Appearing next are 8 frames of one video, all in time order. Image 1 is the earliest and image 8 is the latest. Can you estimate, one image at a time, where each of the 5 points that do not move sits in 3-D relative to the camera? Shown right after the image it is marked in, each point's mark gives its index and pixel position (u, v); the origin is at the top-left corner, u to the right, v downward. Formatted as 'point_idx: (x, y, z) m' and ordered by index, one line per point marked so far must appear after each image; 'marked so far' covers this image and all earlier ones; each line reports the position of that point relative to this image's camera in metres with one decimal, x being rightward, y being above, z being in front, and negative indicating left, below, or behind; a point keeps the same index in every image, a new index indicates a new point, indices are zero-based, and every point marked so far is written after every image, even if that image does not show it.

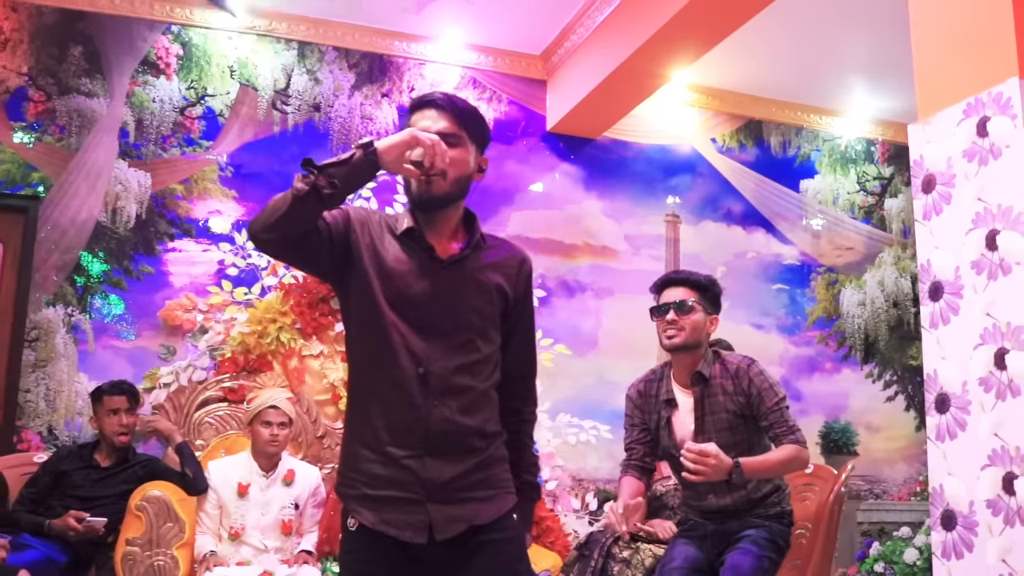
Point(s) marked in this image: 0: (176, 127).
0: (-1.4, +0.7, +4.4) m
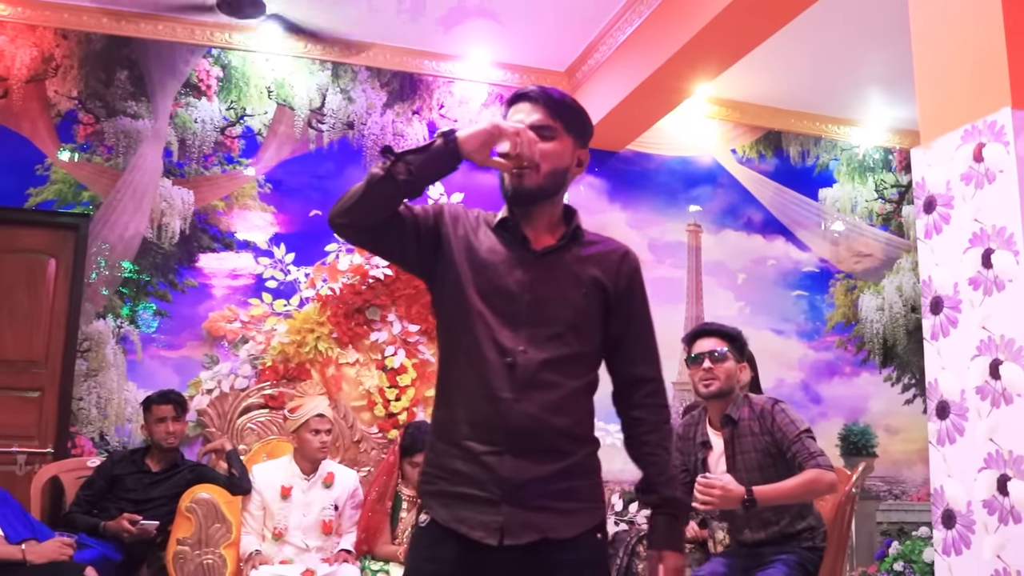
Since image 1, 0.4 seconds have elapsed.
0: (-1.3, +0.6, +4.6) m
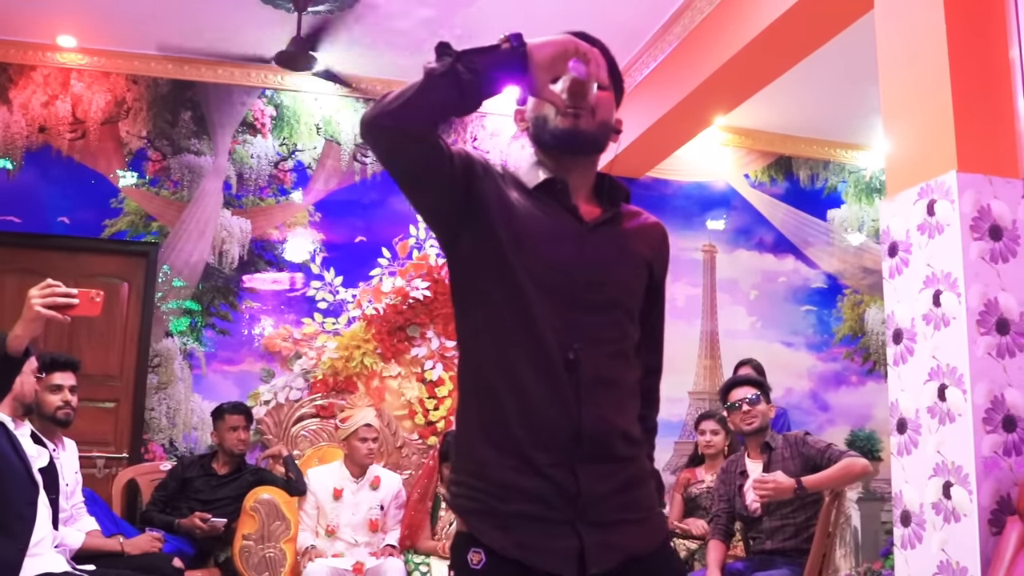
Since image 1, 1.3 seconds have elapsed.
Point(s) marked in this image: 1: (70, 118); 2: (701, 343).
0: (-1.2, +0.5, +5.1) m
1: (-2.1, +0.8, +4.9) m
2: (+1.0, -0.3, +5.5) m
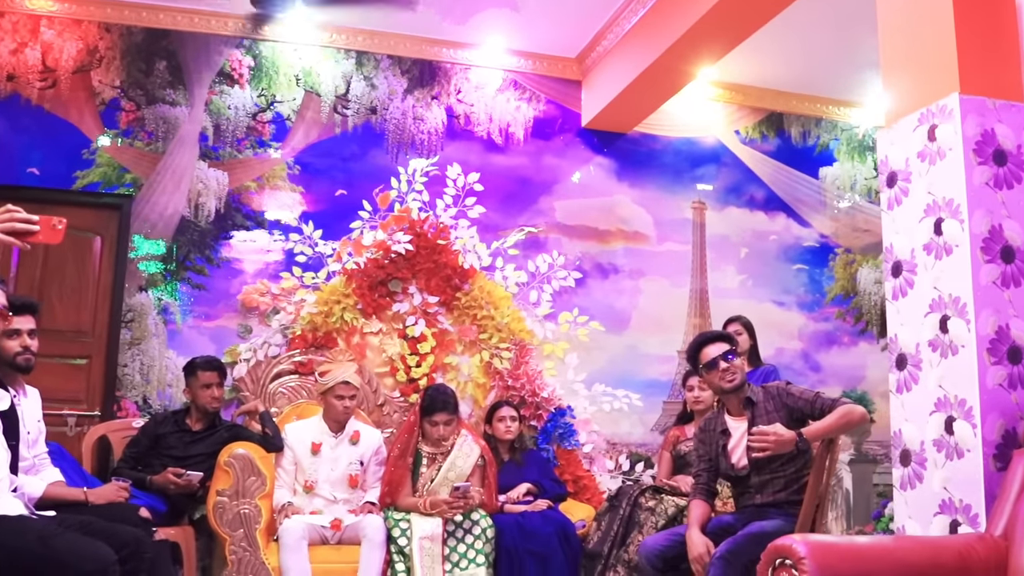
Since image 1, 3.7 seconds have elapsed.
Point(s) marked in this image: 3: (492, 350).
0: (-1.2, +0.7, +5.0) m
1: (-2.1, +1.0, +4.8) m
2: (+0.9, -0.1, +5.3) m
3: (-0.1, -0.3, +4.9) m
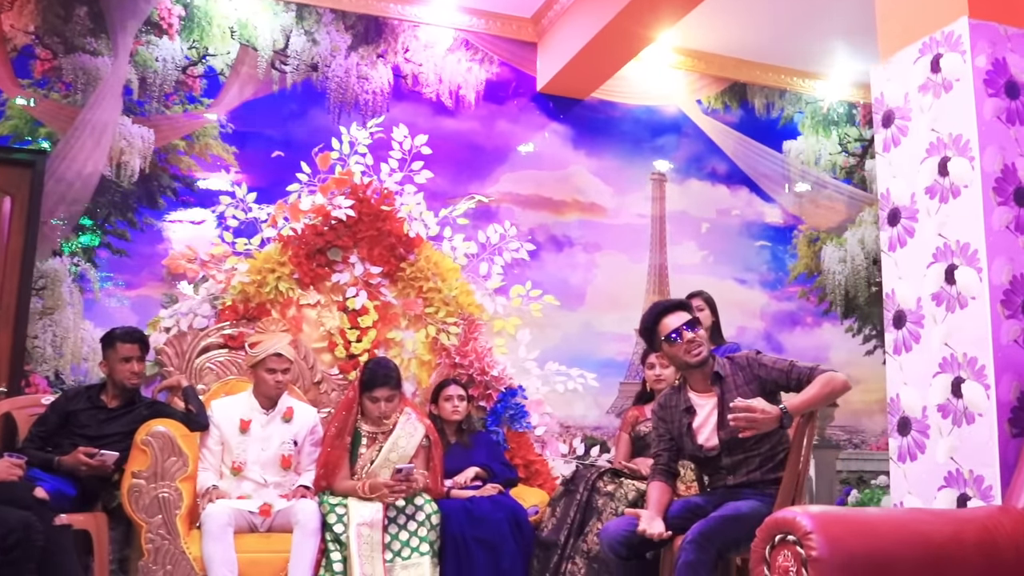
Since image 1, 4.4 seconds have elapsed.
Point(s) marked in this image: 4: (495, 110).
0: (-1.5, +0.9, +4.6) m
1: (-2.4, +1.2, +4.3) m
2: (+0.7, +0.1, +5.1) m
3: (-0.3, -0.2, +4.5) m
4: (-0.1, +0.8, +4.9) m
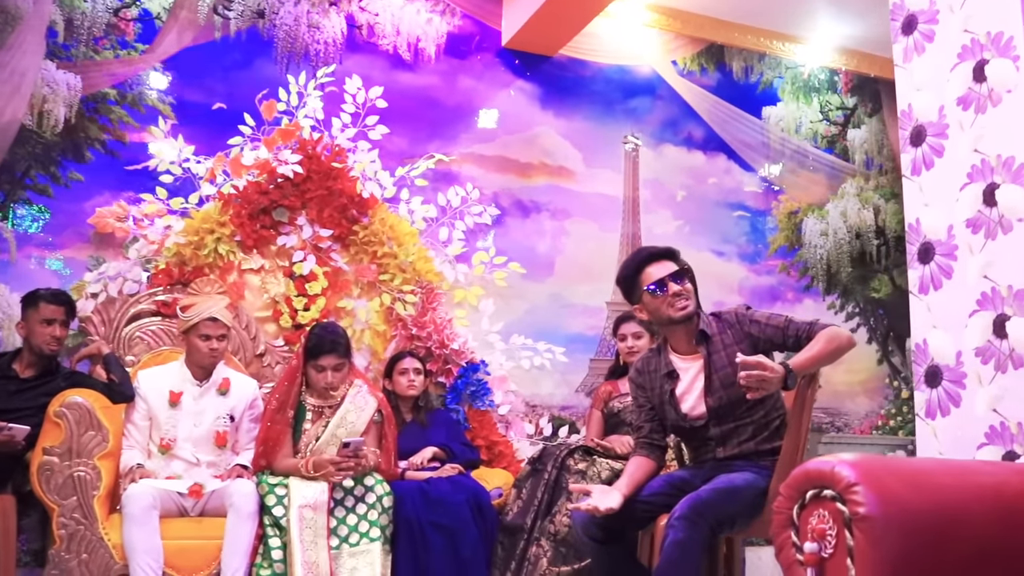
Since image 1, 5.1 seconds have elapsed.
0: (-1.6, +1.0, +4.2) m
1: (-2.5, +1.3, +3.9) m
2: (+0.5, +0.2, +4.7) m
3: (-0.5, 0.0, +4.2) m
4: (-0.2, +1.0, +4.6) m
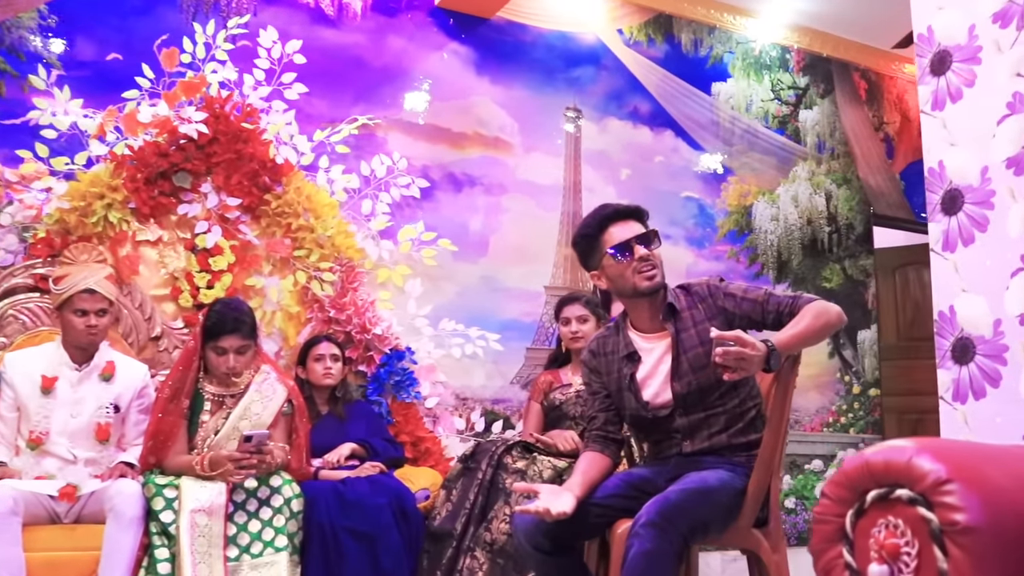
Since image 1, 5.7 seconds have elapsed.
0: (-1.8, +1.1, +3.6) m
1: (-2.7, +1.4, +3.3) m
2: (+0.2, +0.3, +4.3) m
3: (-0.7, +0.1, +3.7) m
4: (-0.5, +1.0, +4.2) m
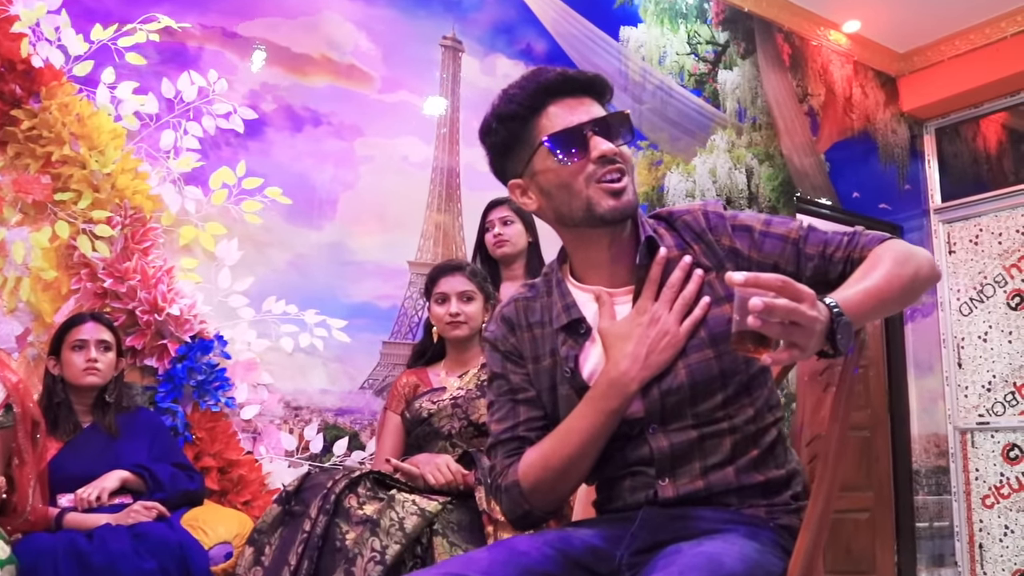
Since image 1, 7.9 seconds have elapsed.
0: (-2.2, +1.3, +2.4) m
1: (-3.0, +1.6, +2.0) m
2: (-0.2, +0.3, +3.4) m
3: (-1.1, +0.2, +2.6) m
4: (-0.9, +1.1, +3.1) m
